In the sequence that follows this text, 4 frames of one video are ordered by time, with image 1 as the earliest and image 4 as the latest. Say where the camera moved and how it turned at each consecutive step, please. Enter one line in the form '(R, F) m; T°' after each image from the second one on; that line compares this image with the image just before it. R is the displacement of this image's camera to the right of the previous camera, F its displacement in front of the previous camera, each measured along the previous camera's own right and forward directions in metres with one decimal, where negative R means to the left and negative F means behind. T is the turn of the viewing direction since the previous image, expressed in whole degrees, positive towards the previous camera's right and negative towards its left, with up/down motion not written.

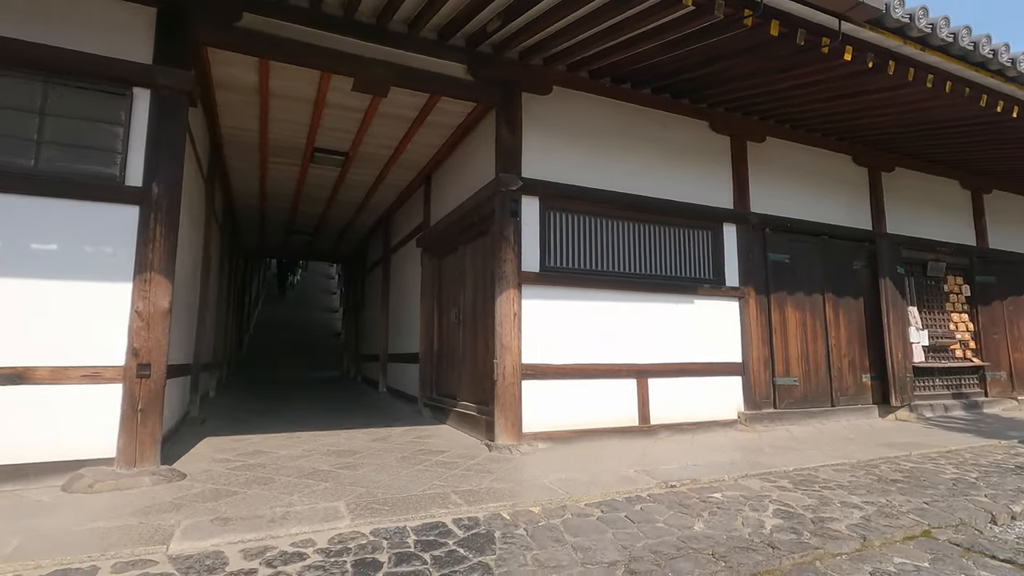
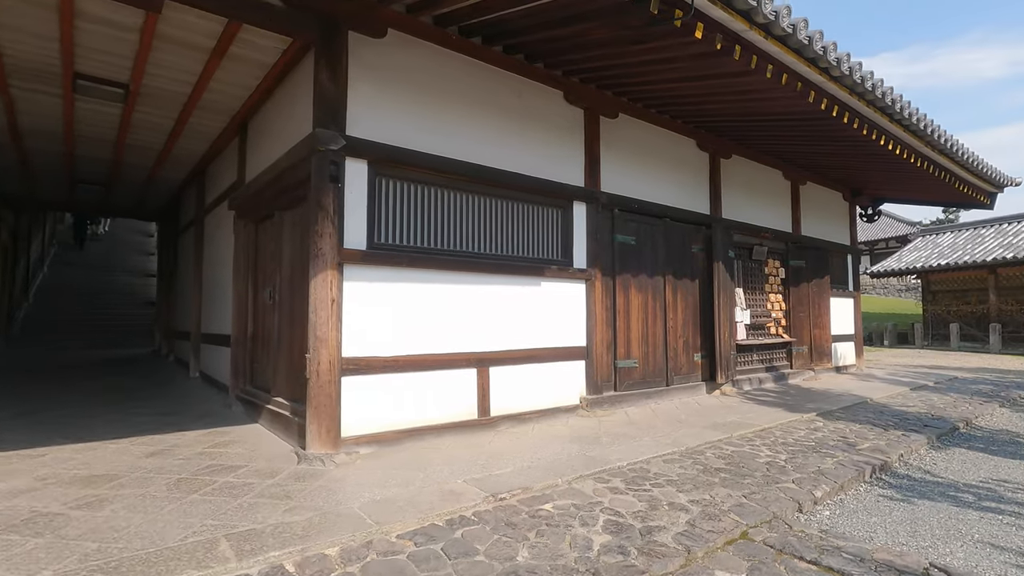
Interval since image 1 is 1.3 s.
(+0.3, +0.5) m; +14°
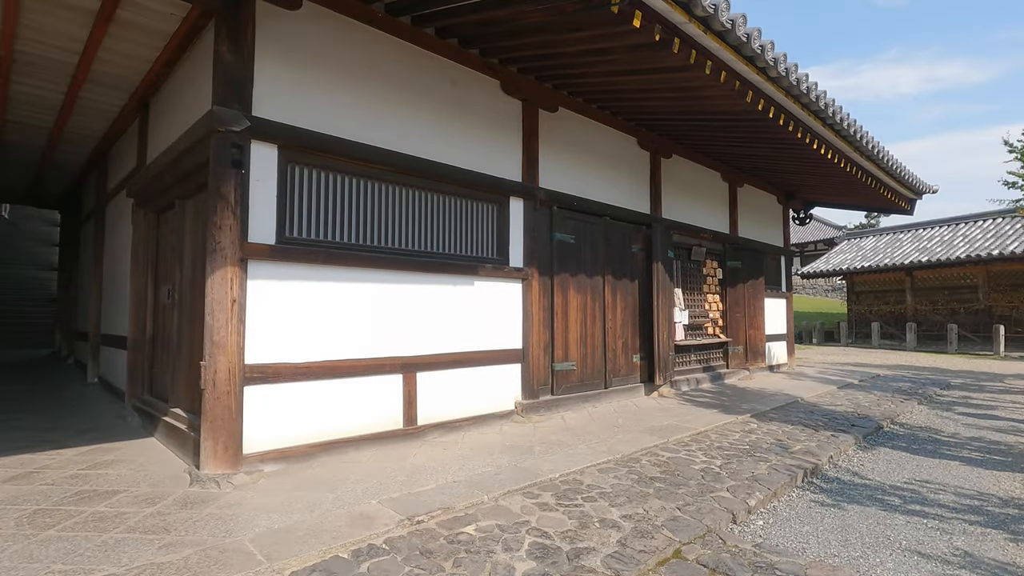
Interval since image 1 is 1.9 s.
(+0.1, +0.3) m; +6°
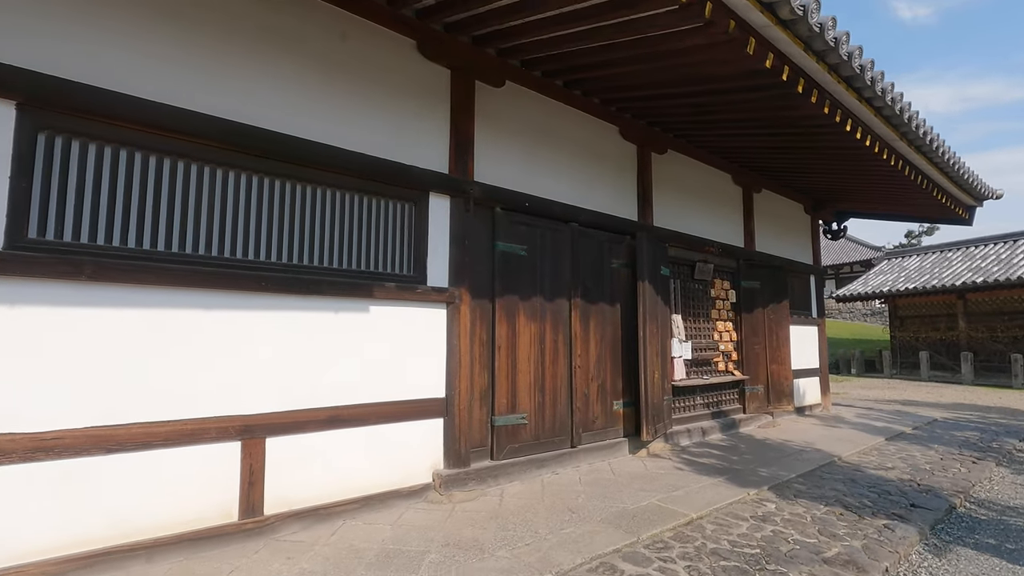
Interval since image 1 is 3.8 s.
(+0.7, +1.3) m; -3°
